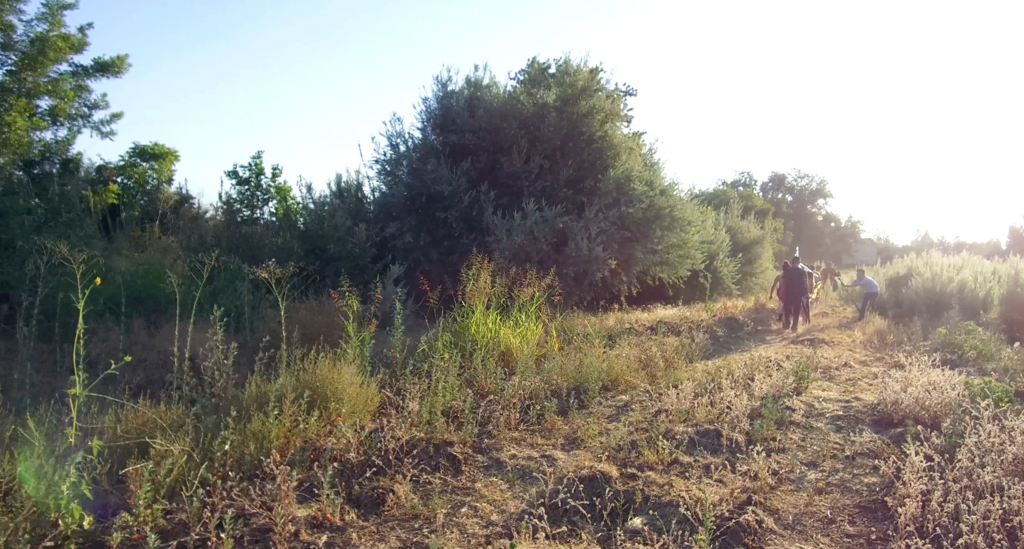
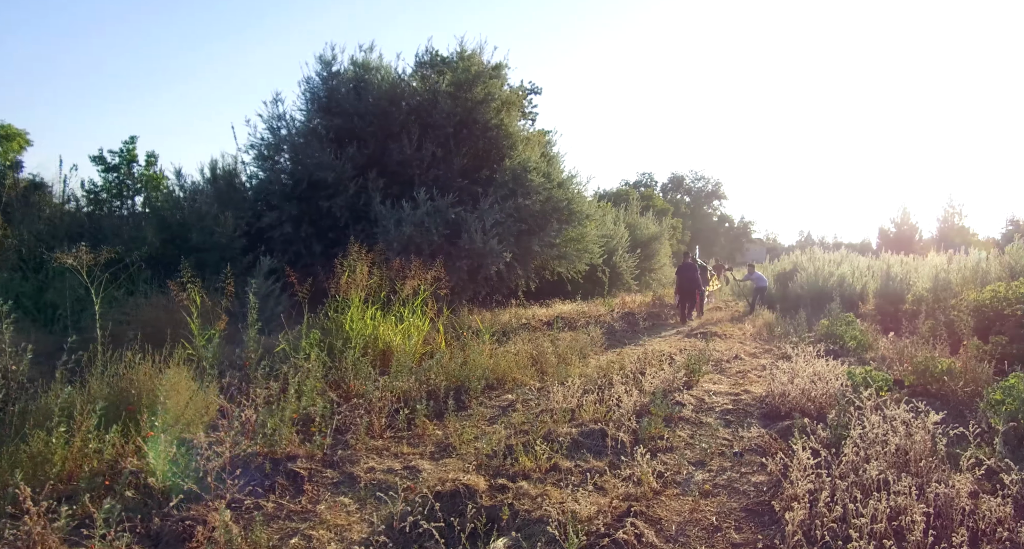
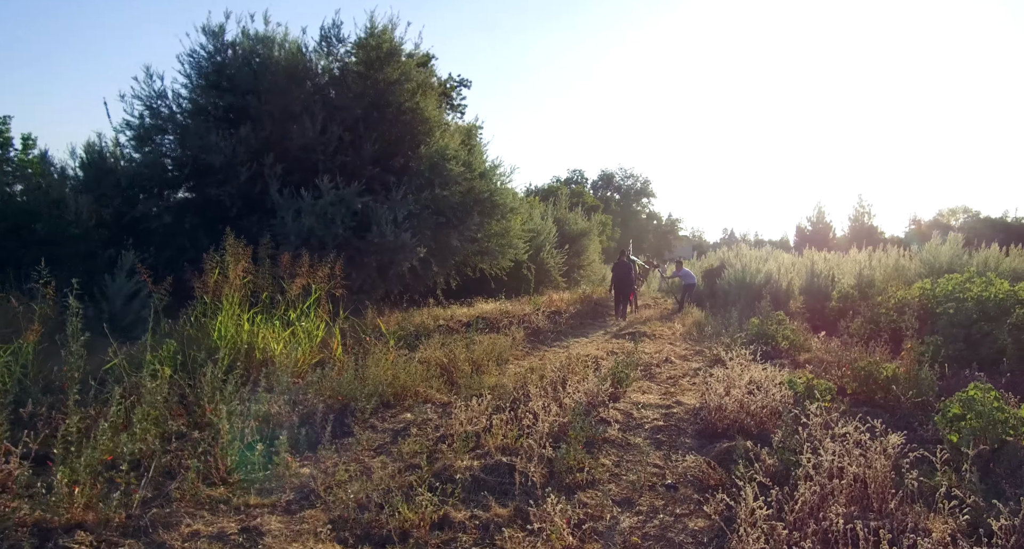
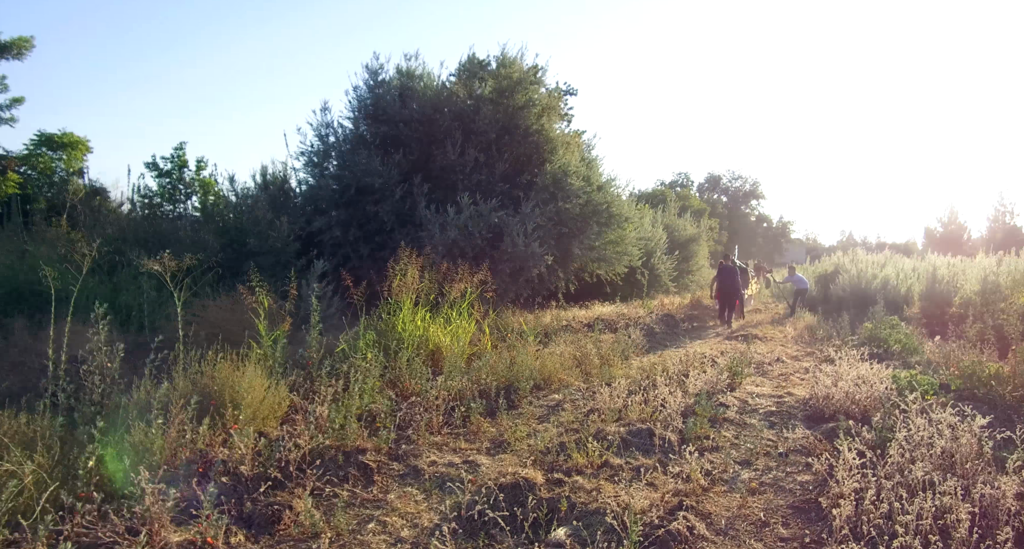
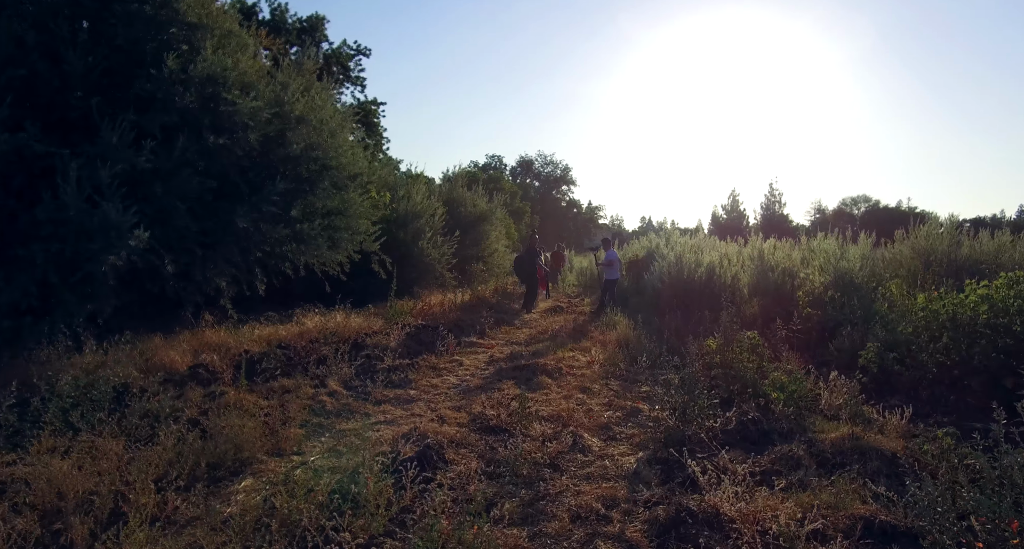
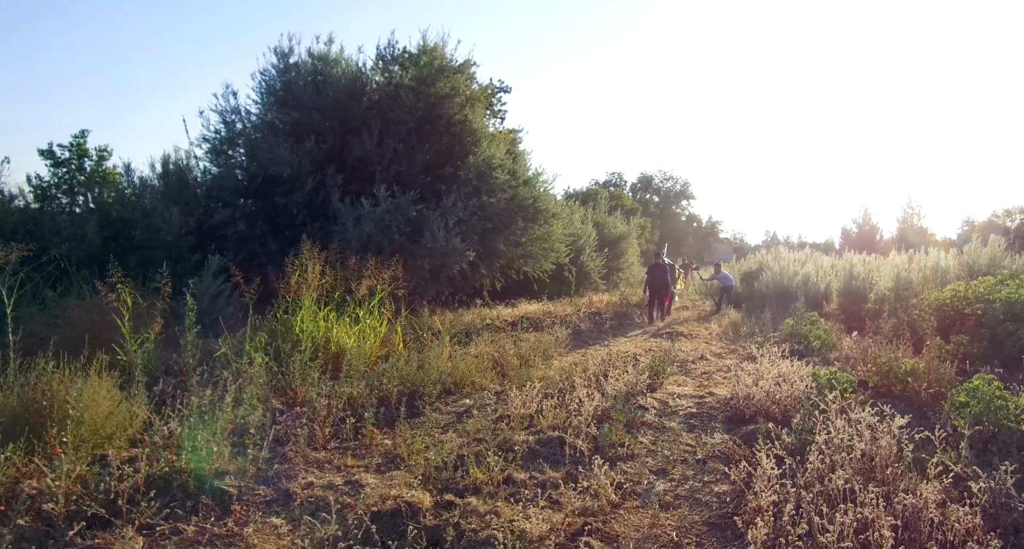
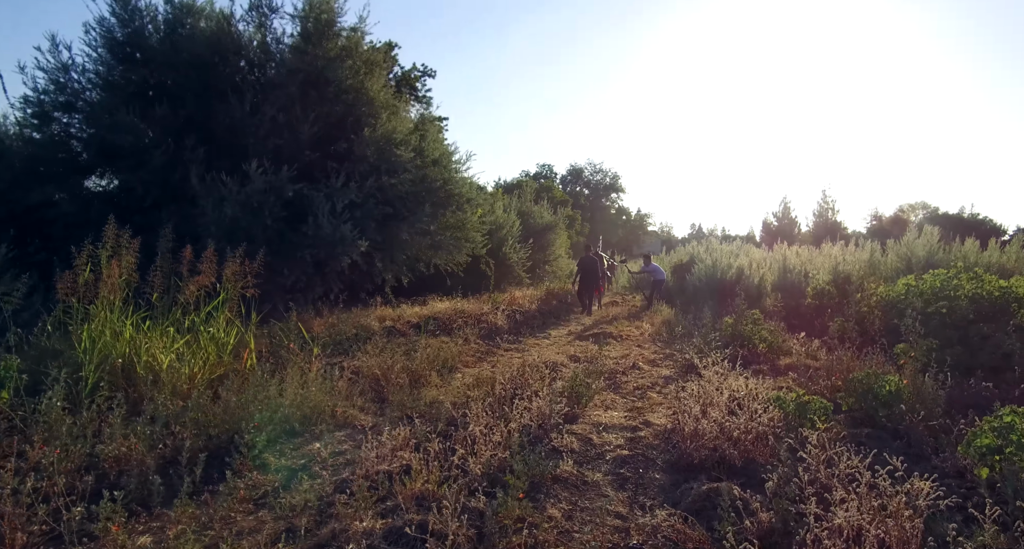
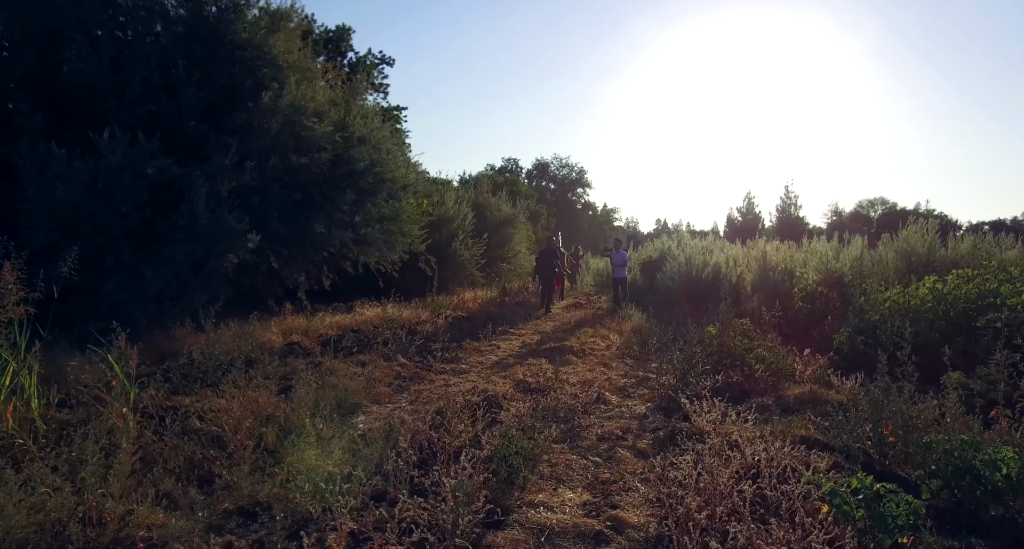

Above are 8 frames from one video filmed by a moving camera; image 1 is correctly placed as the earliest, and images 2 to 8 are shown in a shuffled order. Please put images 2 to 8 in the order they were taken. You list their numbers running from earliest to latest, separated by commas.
4, 2, 6, 3, 7, 8, 5
